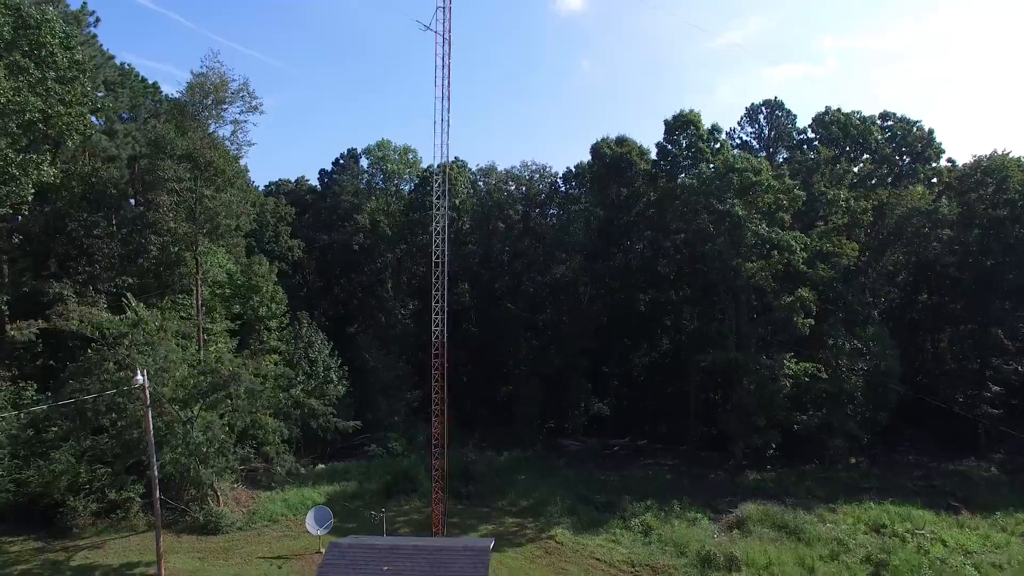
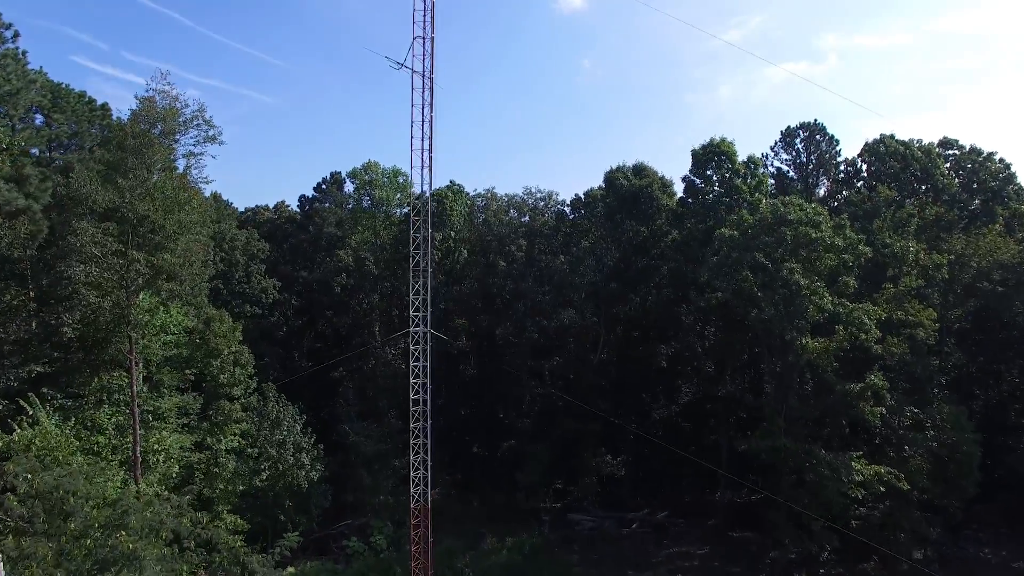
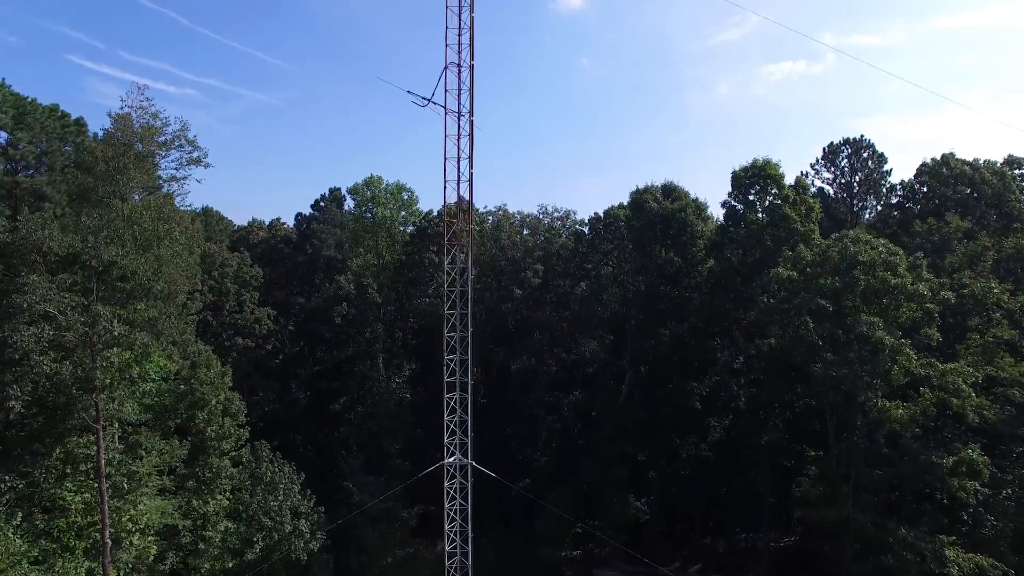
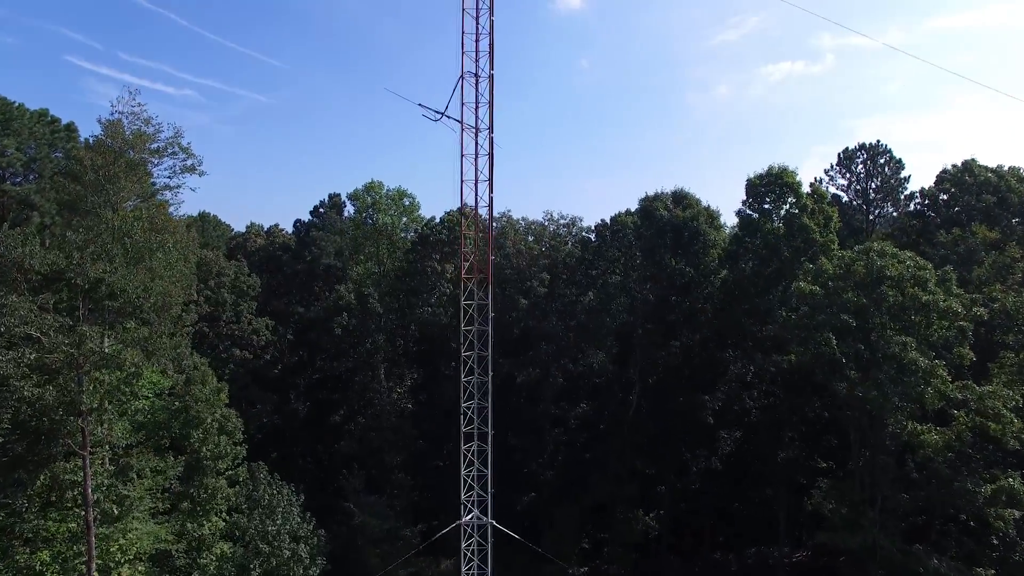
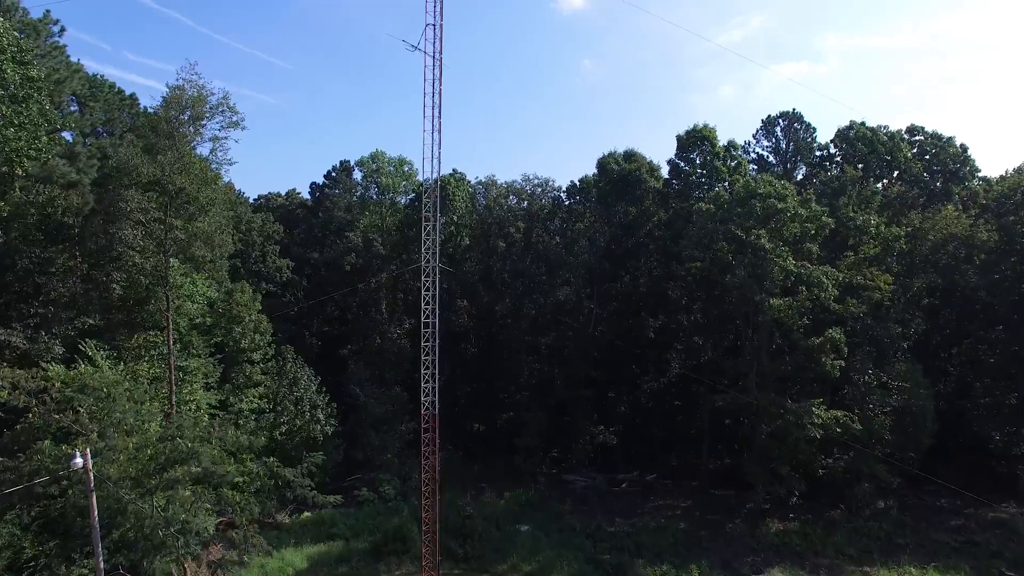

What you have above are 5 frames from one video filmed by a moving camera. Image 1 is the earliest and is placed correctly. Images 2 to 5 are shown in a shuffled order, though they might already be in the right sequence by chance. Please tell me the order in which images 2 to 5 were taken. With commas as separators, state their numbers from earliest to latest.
5, 2, 3, 4
